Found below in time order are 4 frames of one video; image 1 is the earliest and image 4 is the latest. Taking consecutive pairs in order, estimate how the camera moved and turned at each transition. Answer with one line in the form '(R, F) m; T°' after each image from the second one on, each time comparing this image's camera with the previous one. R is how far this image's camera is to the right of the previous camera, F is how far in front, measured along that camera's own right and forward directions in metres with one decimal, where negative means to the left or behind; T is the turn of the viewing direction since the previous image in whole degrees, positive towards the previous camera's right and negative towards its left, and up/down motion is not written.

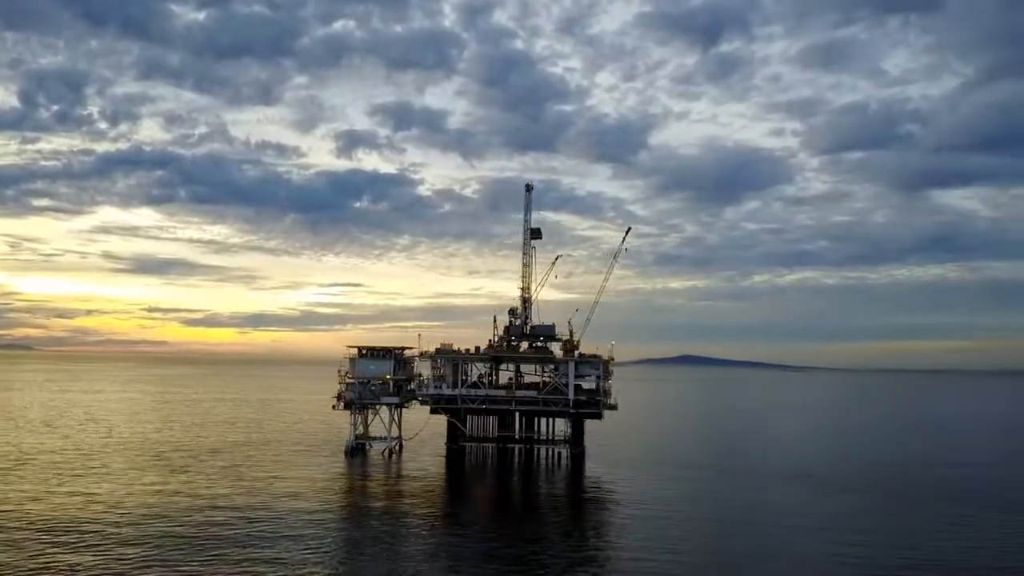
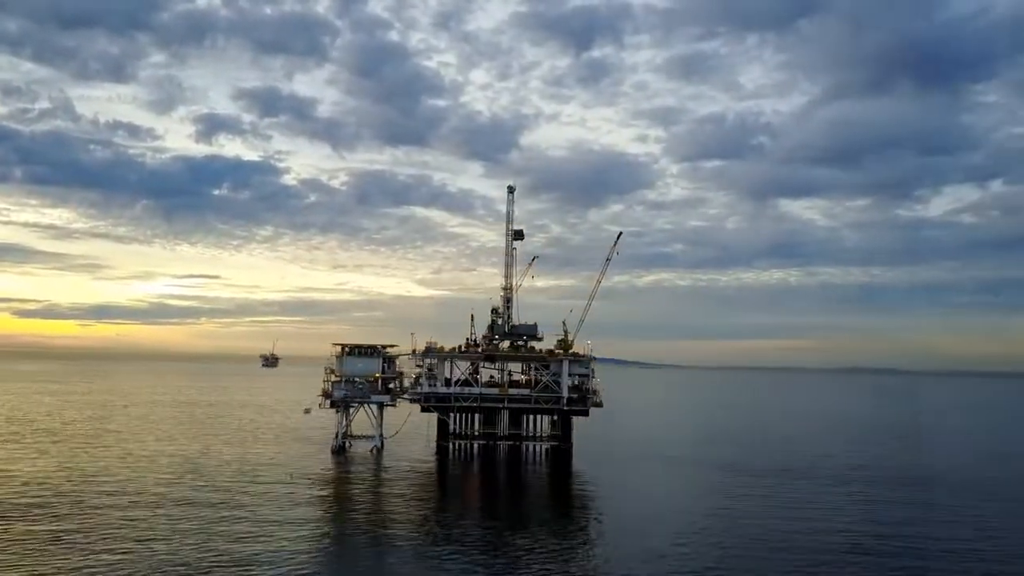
(-11.0, +1.6) m; +10°
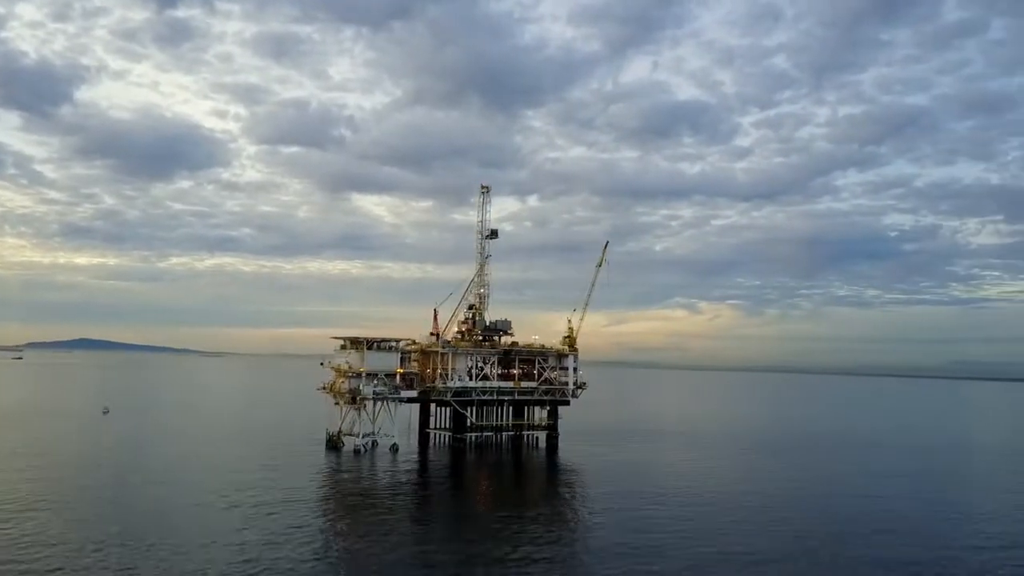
(-35.1, +11.8) m; +31°
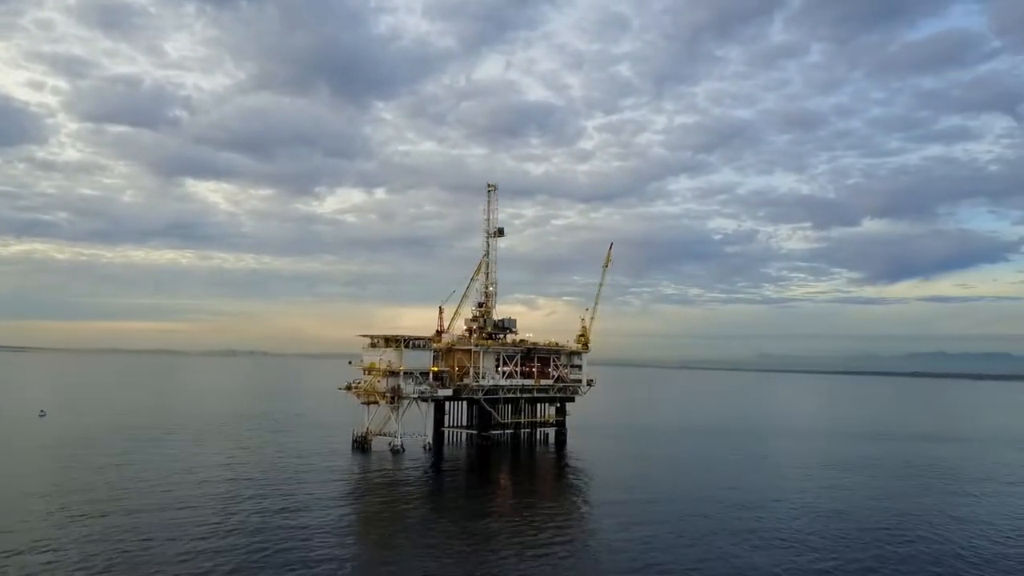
(-14.5, +1.8) m; +12°
